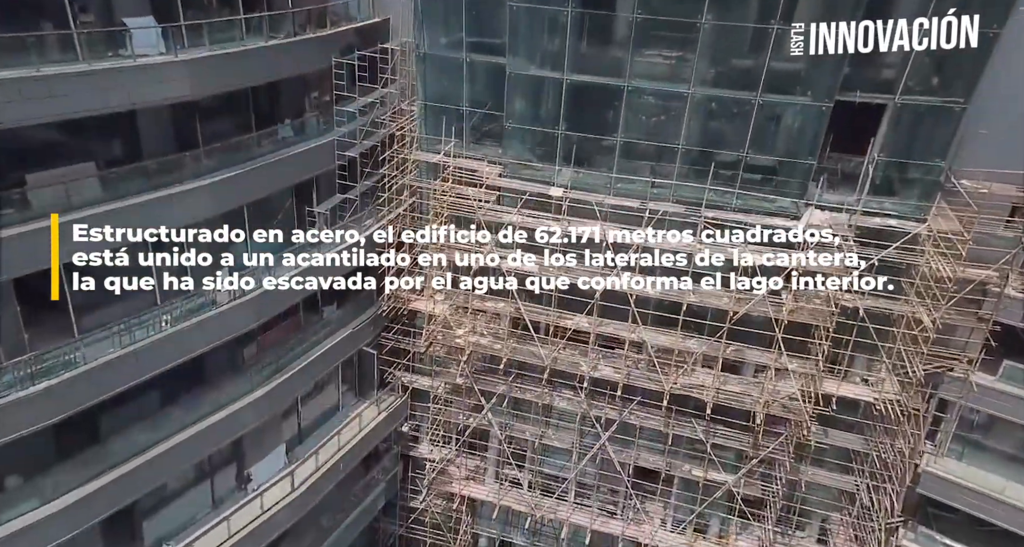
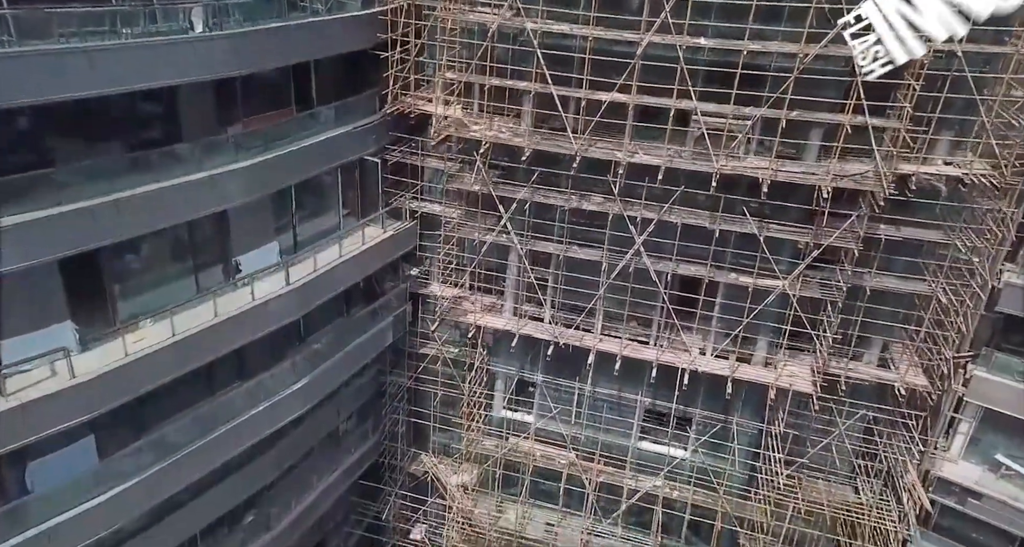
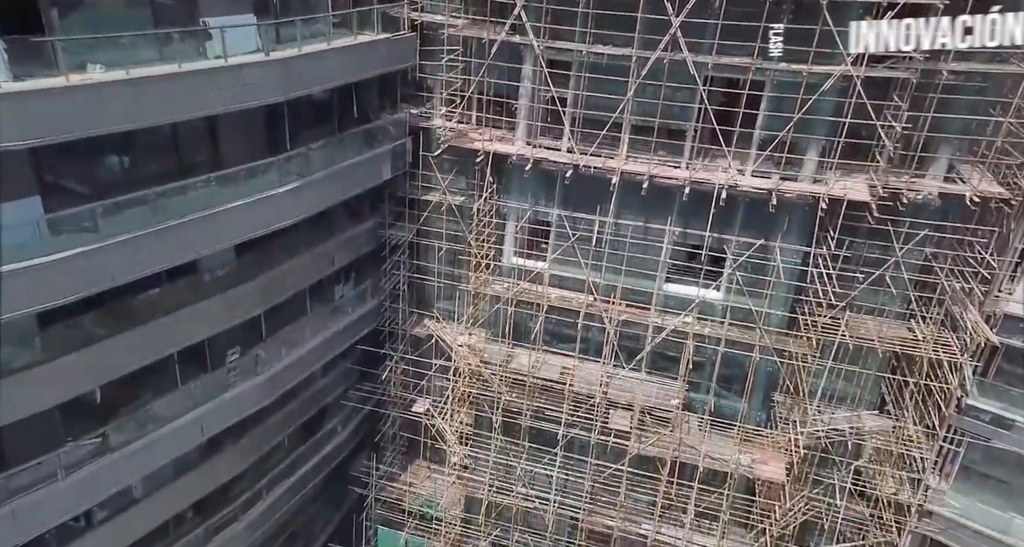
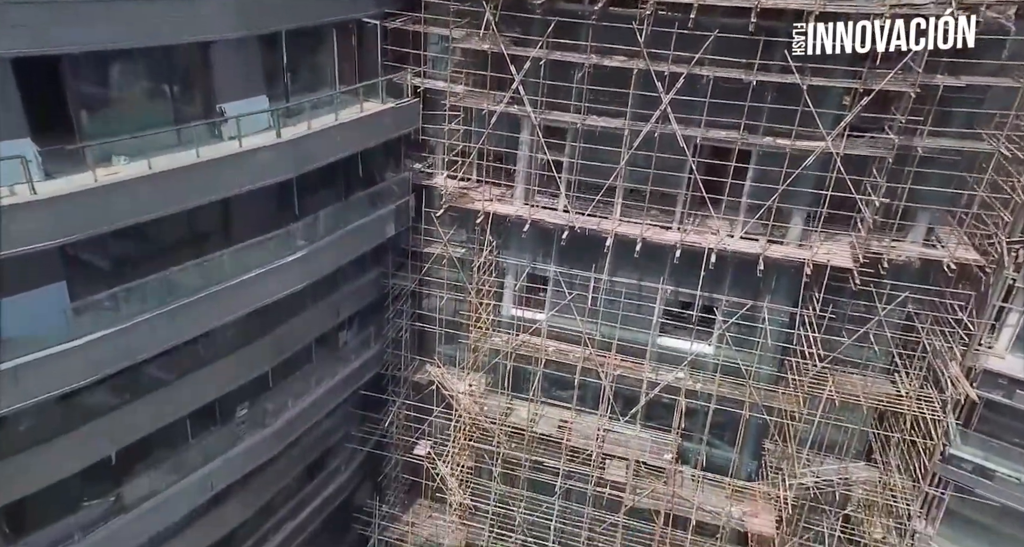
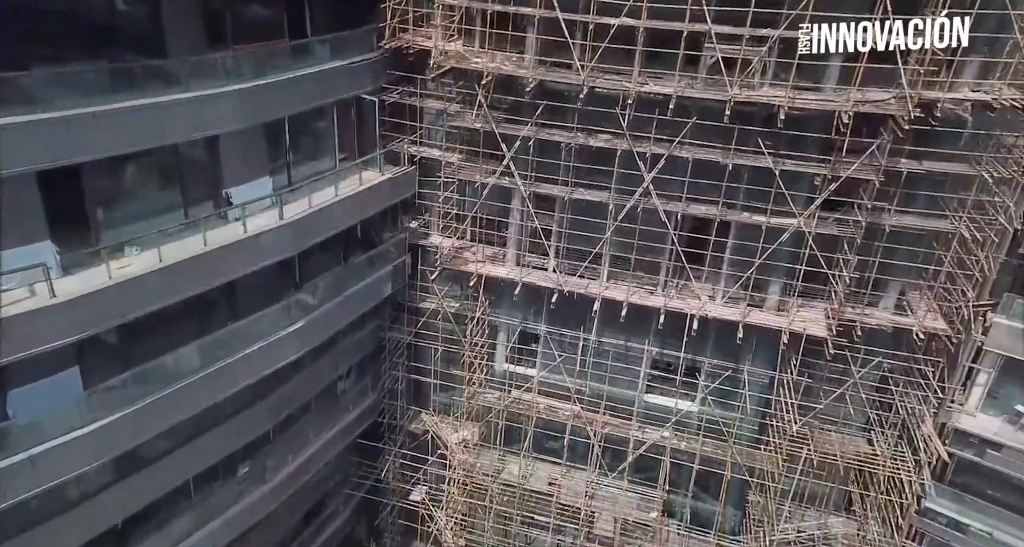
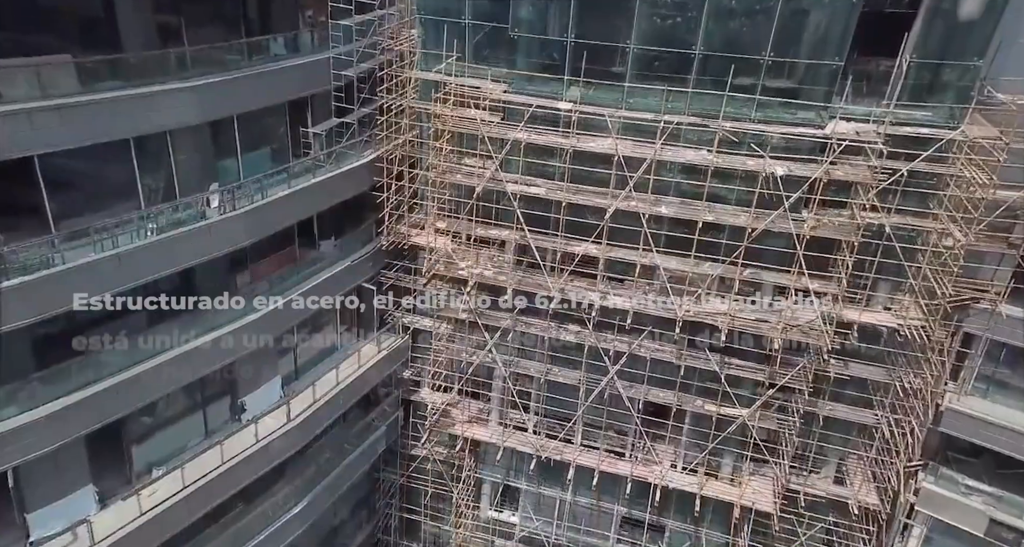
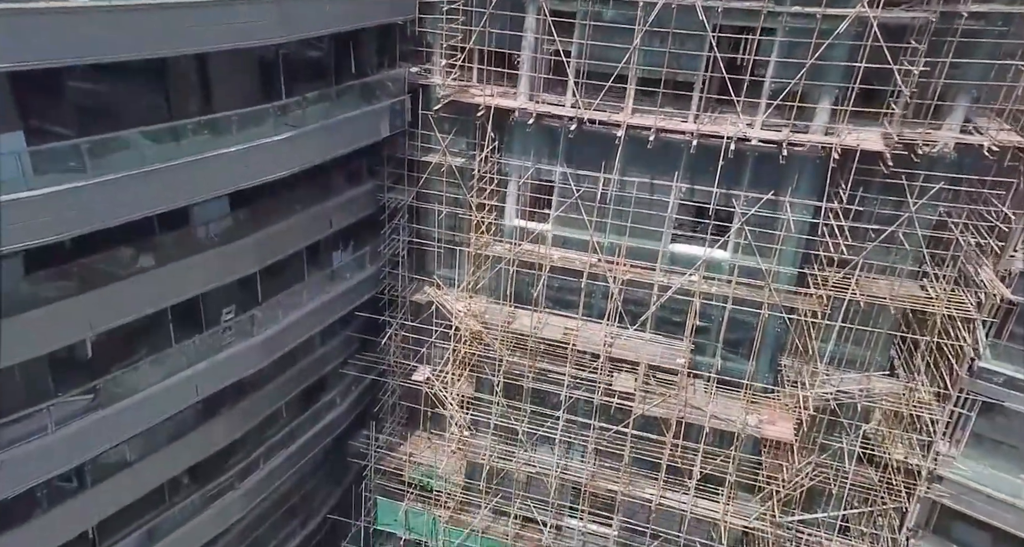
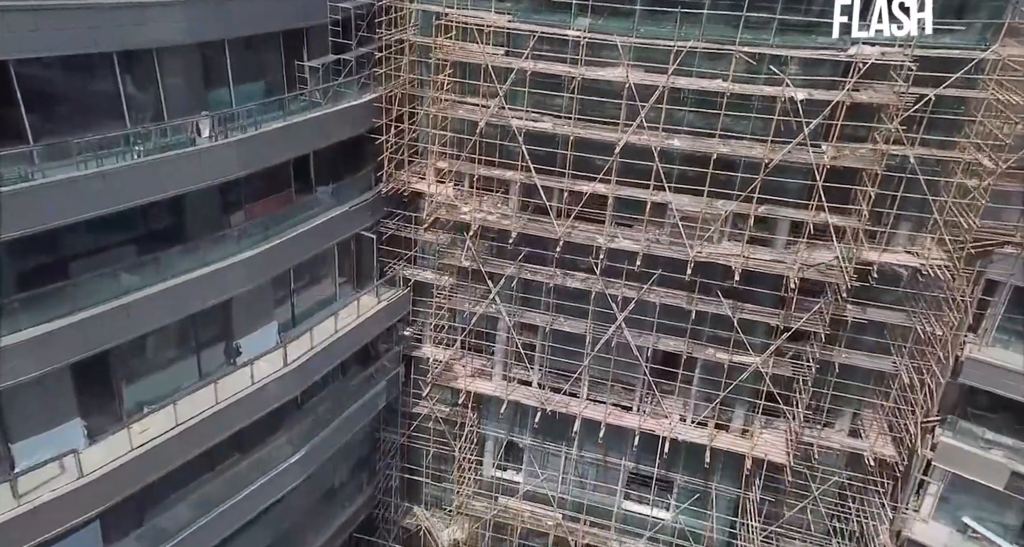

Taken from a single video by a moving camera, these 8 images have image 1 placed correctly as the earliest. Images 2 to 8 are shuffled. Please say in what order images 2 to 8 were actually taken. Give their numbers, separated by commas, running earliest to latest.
6, 8, 2, 5, 4, 3, 7
